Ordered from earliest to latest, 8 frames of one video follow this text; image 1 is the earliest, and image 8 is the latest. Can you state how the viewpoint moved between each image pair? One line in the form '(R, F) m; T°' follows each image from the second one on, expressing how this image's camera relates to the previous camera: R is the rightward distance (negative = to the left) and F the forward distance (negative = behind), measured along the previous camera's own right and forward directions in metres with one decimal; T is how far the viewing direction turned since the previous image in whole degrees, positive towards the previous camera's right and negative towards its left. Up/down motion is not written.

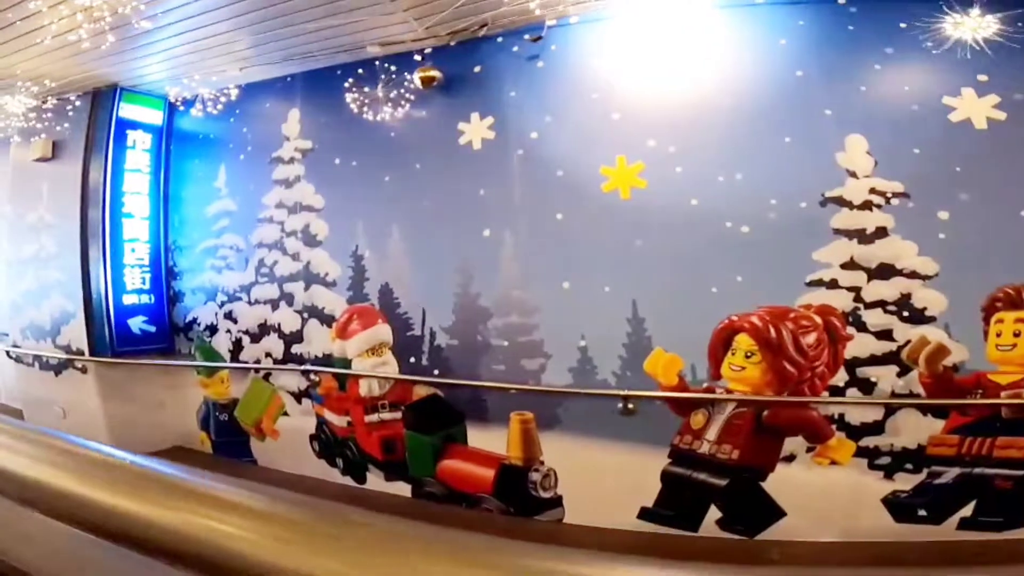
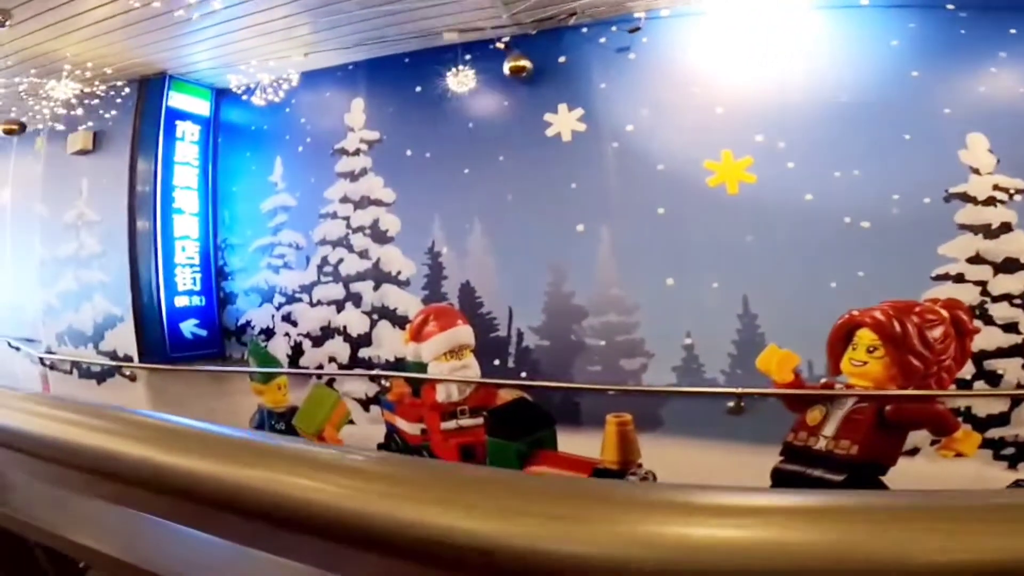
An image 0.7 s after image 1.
(-0.9, +0.1) m; +2°
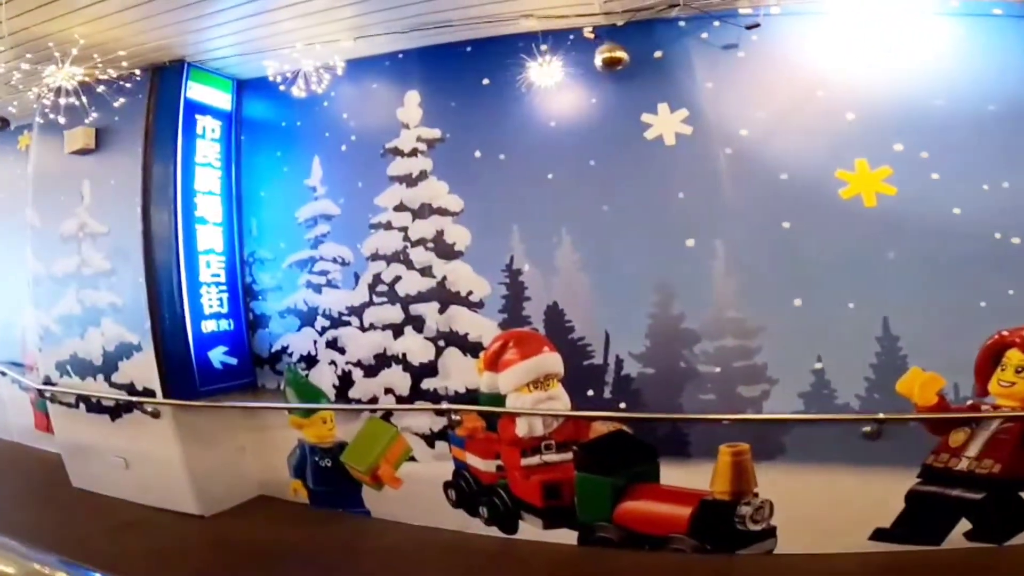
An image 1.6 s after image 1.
(-1.0, +0.3) m; +3°
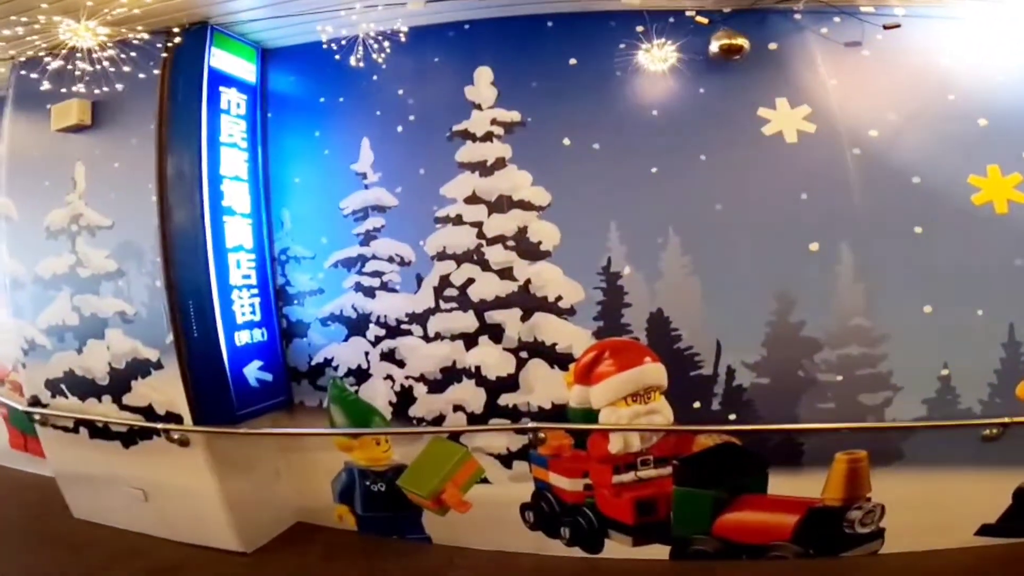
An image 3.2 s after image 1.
(-1.1, +0.4) m; +5°
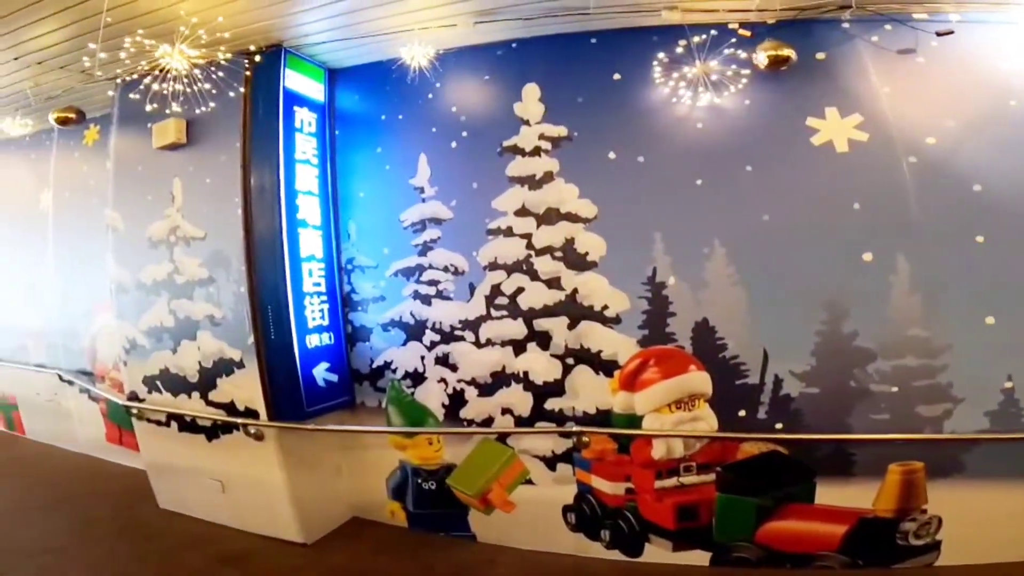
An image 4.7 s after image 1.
(-0.3, -0.1) m; -3°
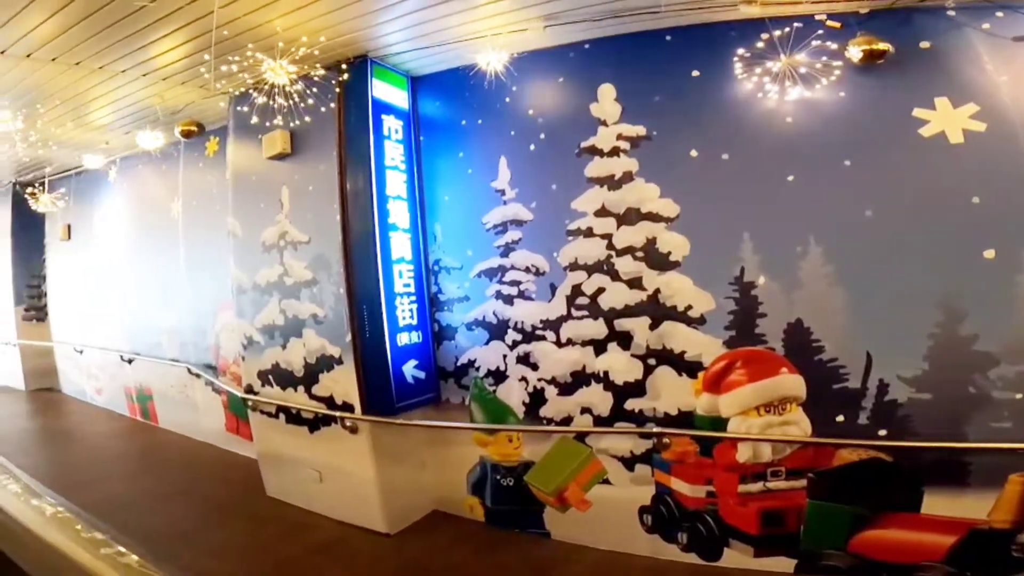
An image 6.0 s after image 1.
(-0.6, -0.1) m; -3°
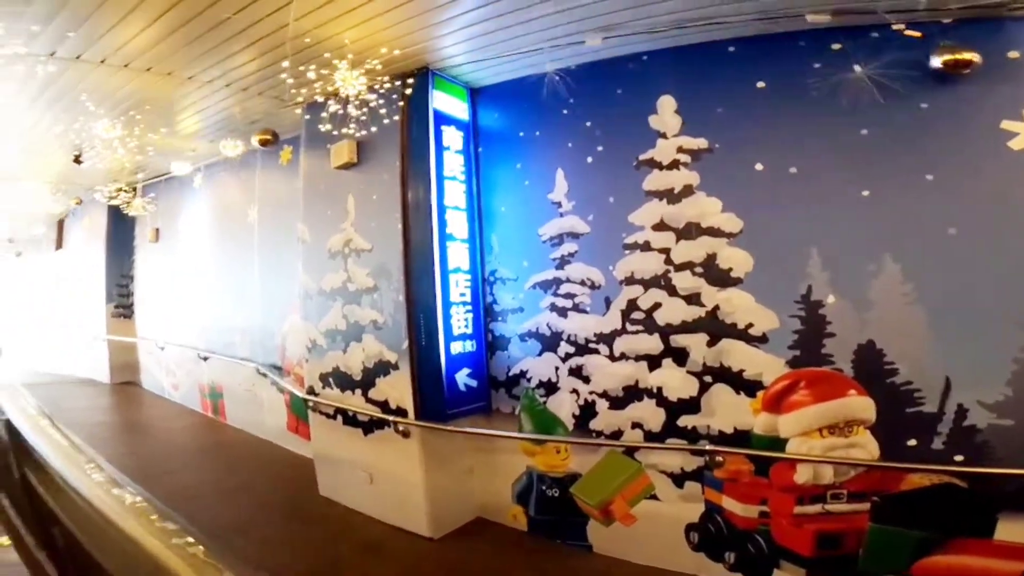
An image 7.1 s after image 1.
(-0.4, 0.0) m; -2°
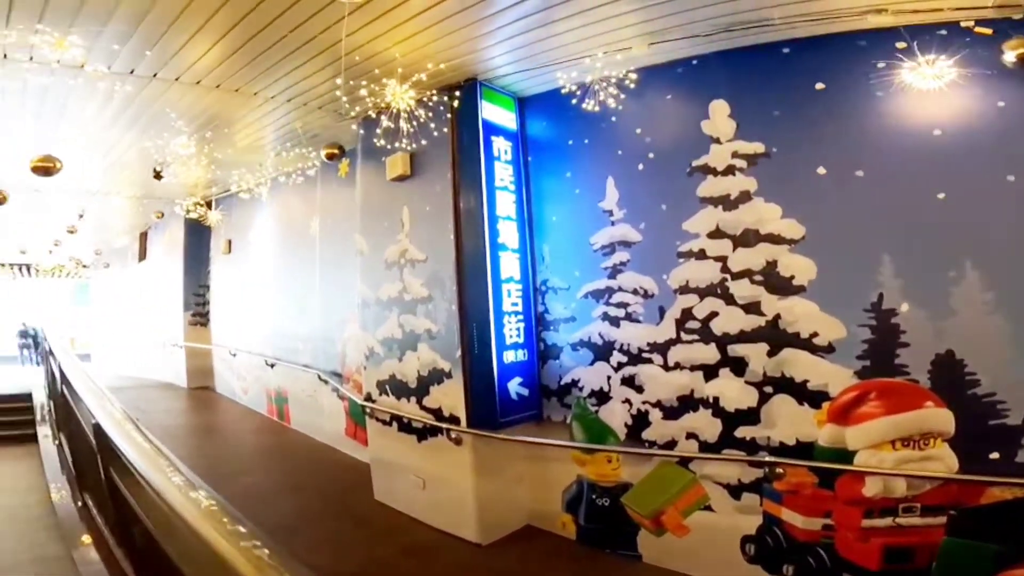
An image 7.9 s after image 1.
(-0.4, 0.0) m; -2°
